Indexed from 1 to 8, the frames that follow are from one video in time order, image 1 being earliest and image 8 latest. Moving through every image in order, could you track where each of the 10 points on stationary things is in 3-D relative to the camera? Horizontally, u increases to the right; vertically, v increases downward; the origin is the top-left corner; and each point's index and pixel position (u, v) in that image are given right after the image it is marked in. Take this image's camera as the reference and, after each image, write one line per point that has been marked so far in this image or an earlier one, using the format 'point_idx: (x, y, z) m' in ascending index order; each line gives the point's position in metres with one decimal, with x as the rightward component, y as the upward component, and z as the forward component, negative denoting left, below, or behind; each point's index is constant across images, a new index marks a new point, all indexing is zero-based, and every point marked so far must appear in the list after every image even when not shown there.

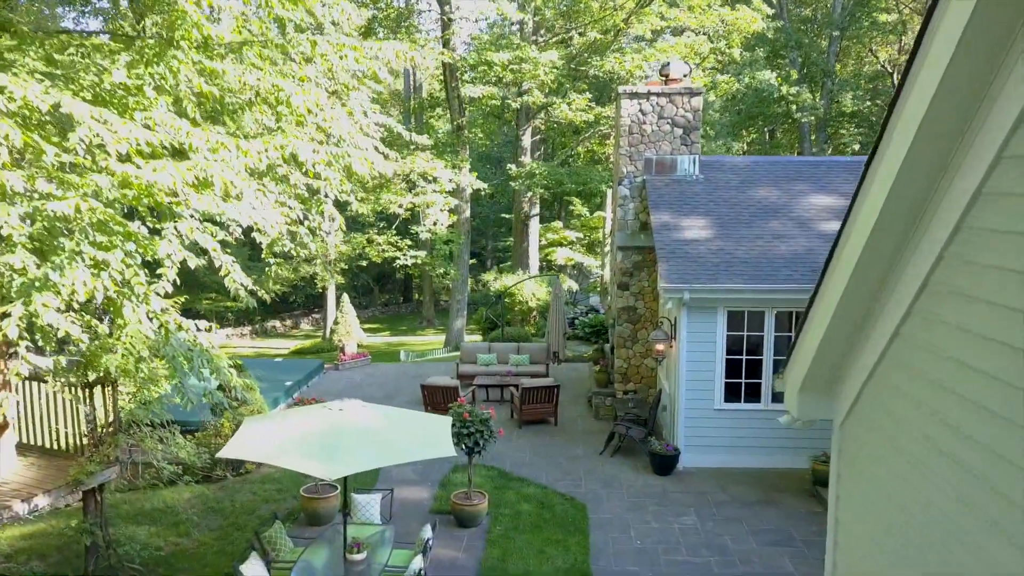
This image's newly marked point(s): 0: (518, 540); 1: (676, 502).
0: (+0.1, -2.8, +7.9) m
1: (+2.1, -2.7, +8.8) m
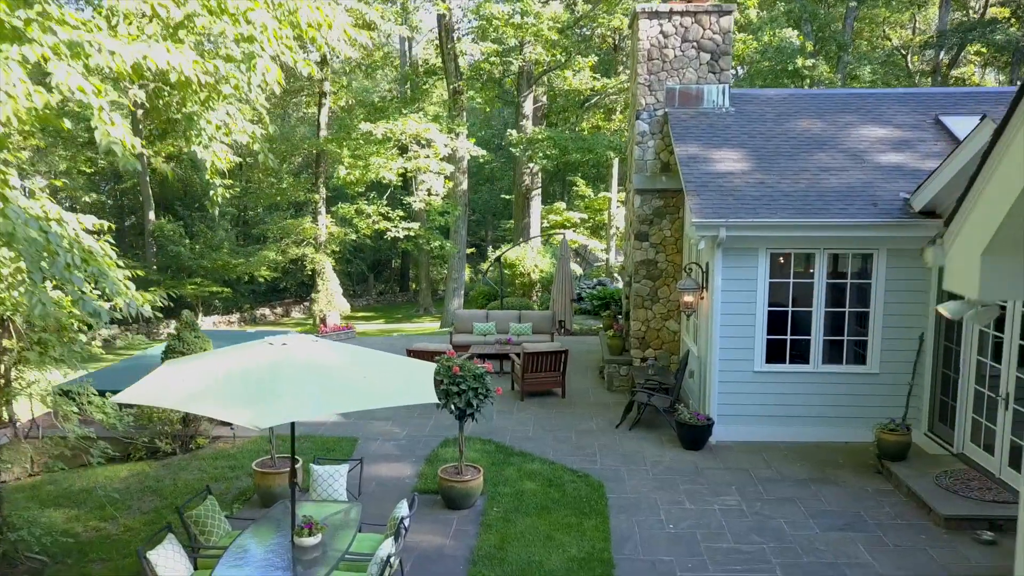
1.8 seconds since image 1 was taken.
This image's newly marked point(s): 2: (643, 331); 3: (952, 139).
0: (+0.1, -2.1, +6.3) m
1: (+2.1, -2.0, +7.2) m
2: (+1.9, -0.7, +10.1) m
3: (+5.7, +1.9, +9.1) m
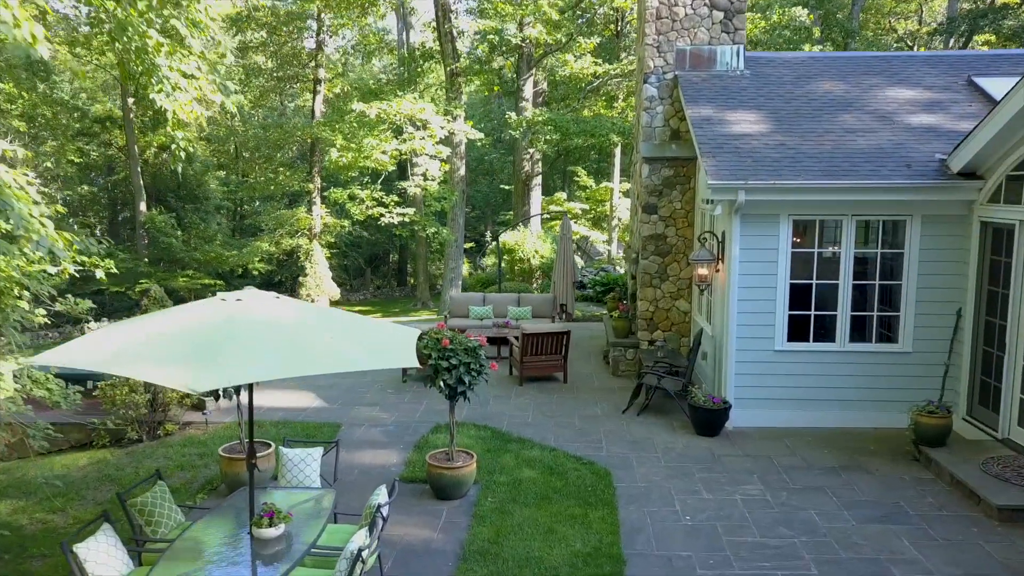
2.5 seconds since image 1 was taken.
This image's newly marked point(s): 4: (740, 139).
0: (0.0, -1.8, +5.6) m
1: (+2.0, -1.7, +6.5) m
2: (+1.9, -0.3, +9.4) m
3: (+5.7, +2.2, +8.3) m
4: (+2.5, +1.6, +7.8) m
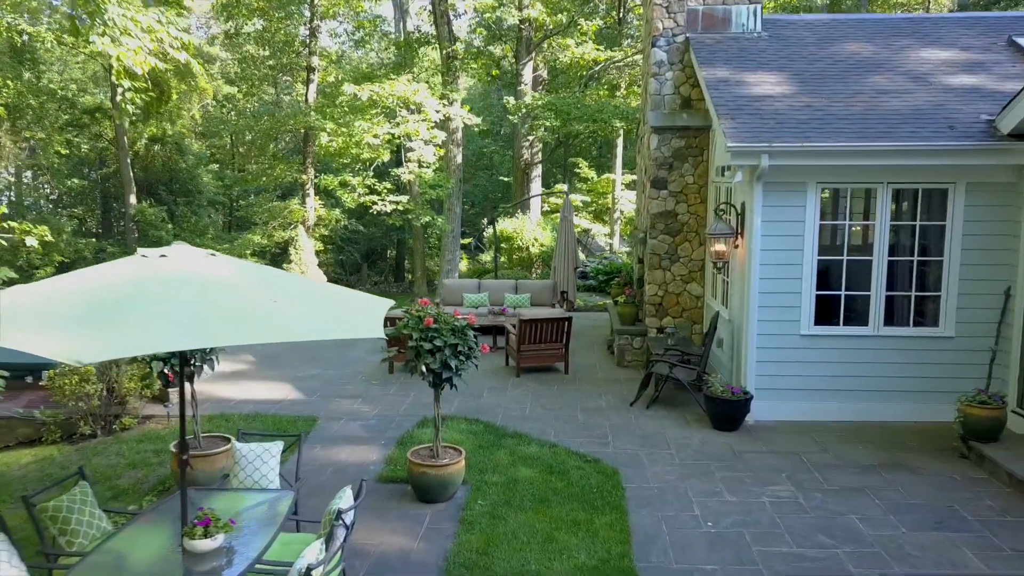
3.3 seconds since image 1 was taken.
0: (0.0, -1.6, +4.8) m
1: (+2.0, -1.5, +5.7) m
2: (+1.8, -0.1, +8.7) m
3: (+5.6, +2.5, +7.6) m
4: (+2.5, +1.9, +7.0) m
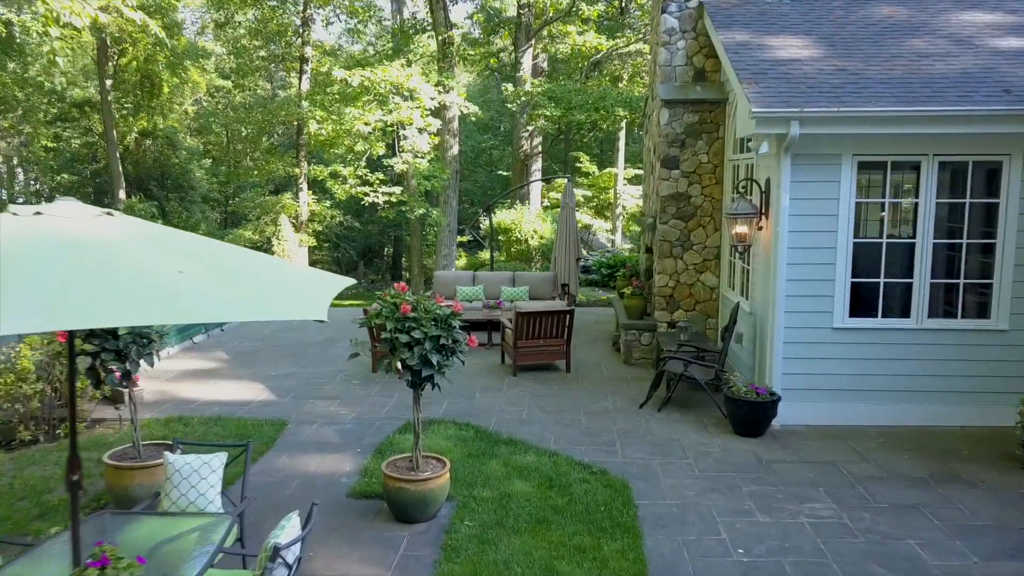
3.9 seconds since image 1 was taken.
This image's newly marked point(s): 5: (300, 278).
0: (0.0, -1.5, +4.0) m
1: (+2.0, -1.3, +4.9) m
2: (+1.8, 0.0, +7.9) m
3: (+5.6, +2.6, +6.8) m
4: (+2.4, +2.0, +6.2) m
5: (-0.8, 0.0, +2.6) m
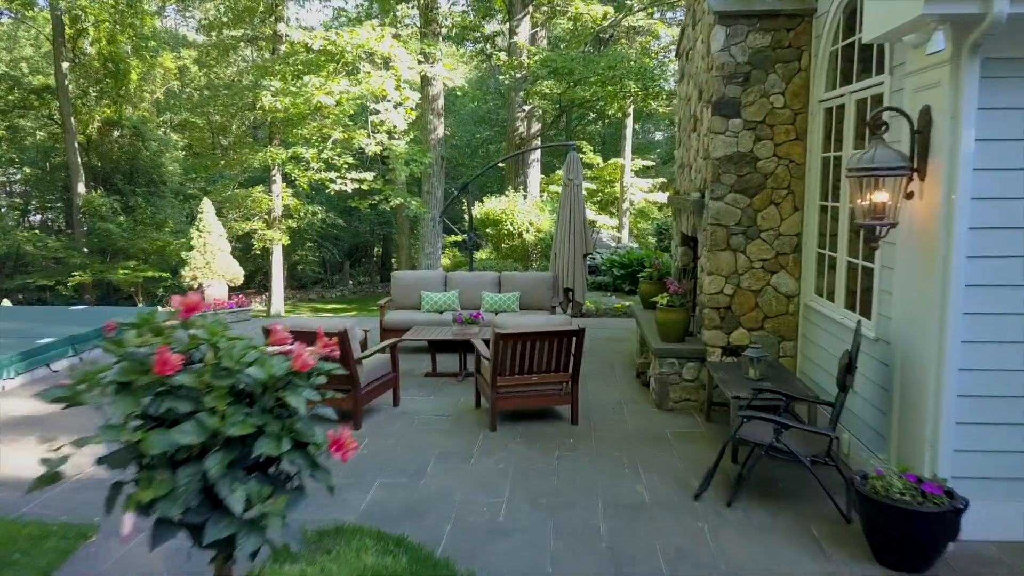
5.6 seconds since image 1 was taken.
0: (-0.2, -1.5, +1.5) m
1: (+1.8, -1.4, +2.4) m
2: (+1.6, -0.1, +5.3) m
3: (+5.4, +2.5, +4.2) m
4: (+2.3, +1.9, +3.6) m
5: (-1.0, 0.0, +0.1) m
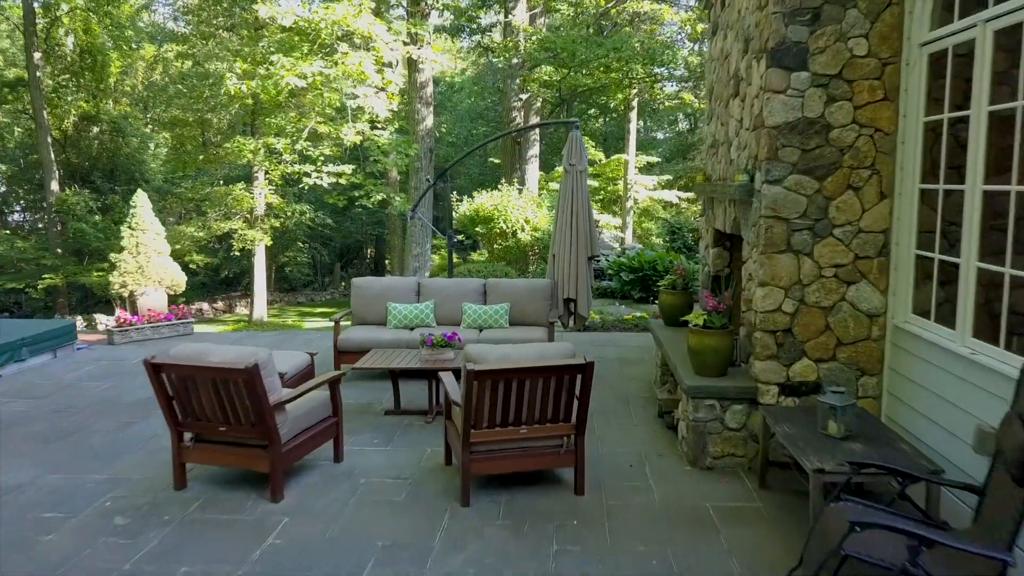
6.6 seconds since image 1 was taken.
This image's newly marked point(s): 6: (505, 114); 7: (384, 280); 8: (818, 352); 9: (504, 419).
0: (-0.3, -1.6, +0.1) m
1: (+1.7, -1.5, +1.0) m
2: (+1.5, -0.2, +3.9) m
3: (+5.3, +2.4, +2.8) m
4: (+2.2, +1.8, +2.2) m
5: (-1.1, -0.1, -1.3) m
6: (-0.2, +4.1, +16.5) m
7: (-1.1, +0.1, +6.3) m
8: (+1.7, -0.4, +3.9) m
9: (0.0, -0.6, +3.5) m
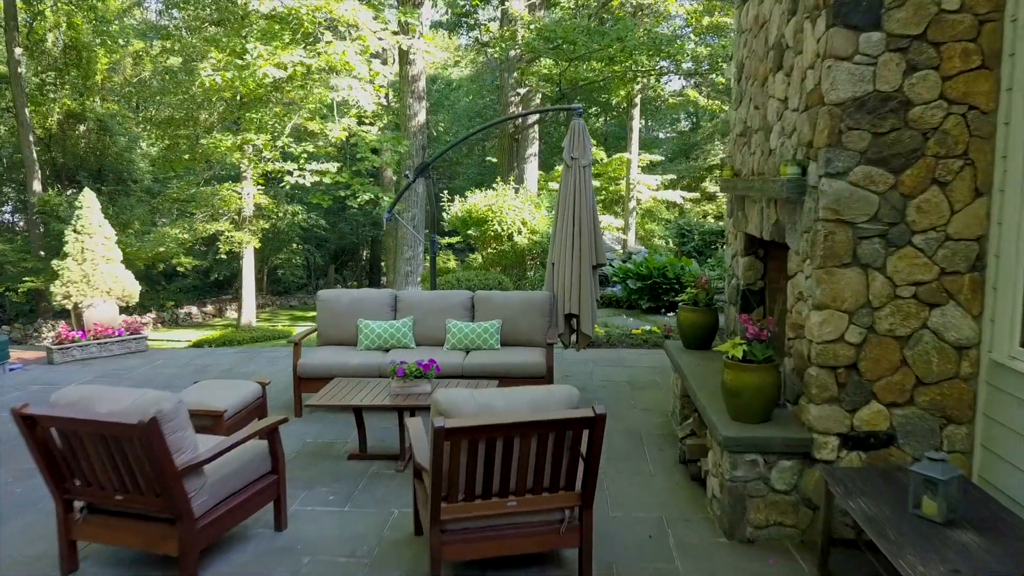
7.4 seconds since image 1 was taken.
0: (-0.4, -1.7, -0.8) m
1: (+1.6, -1.6, +0.1) m
2: (+1.5, -0.3, +3.0) m
3: (+5.2, +2.3, +1.9) m
4: (+2.1, +1.7, +1.4) m
5: (-1.1, -0.2, -2.2) m
6: (-0.2, +4.0, +15.6) m
7: (-1.2, 0.0, +5.5) m
8: (+1.6, -0.5, +3.0) m
9: (-0.1, -0.7, +2.7) m
